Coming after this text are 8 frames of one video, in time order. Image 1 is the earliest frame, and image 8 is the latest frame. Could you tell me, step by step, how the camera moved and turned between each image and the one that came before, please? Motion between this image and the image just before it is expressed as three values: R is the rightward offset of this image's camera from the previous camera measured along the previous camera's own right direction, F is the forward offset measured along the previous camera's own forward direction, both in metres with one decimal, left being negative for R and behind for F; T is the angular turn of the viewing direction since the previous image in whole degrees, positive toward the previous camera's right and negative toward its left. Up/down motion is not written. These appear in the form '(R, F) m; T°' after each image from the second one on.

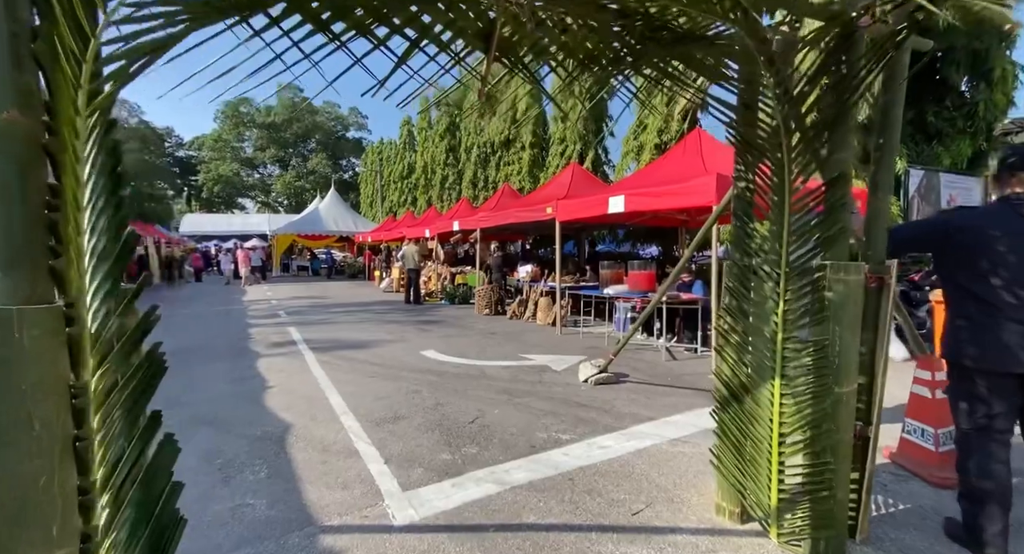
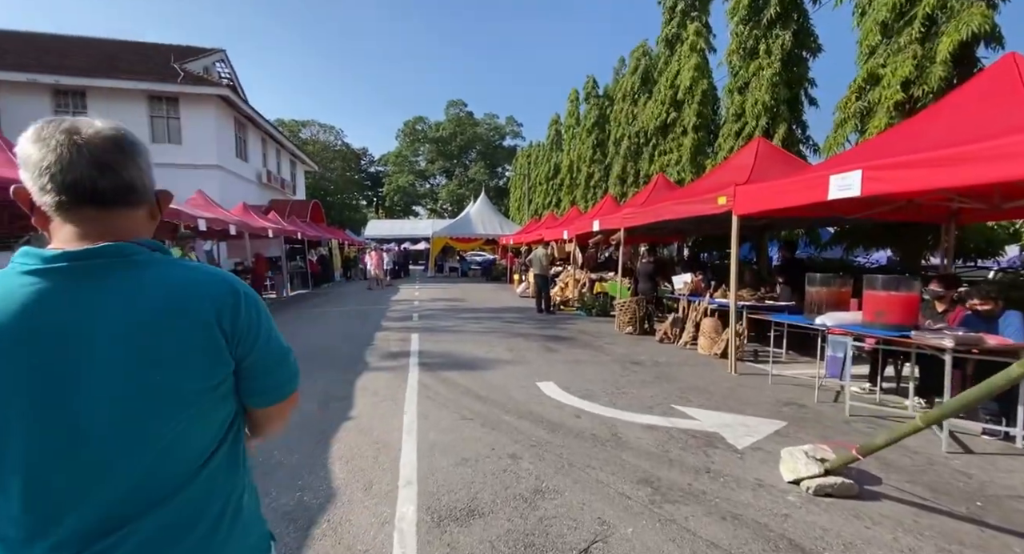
(0.0, +1.8) m; -19°
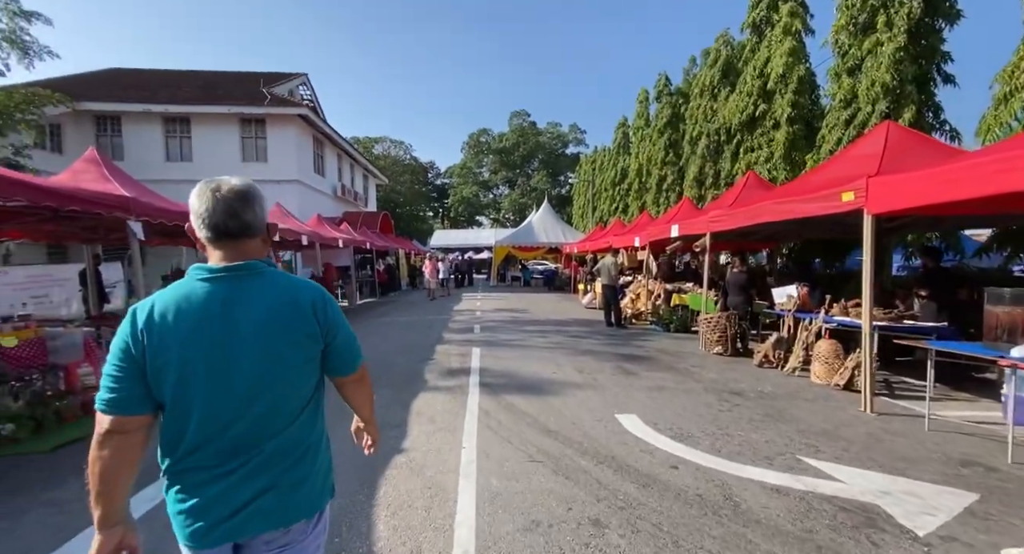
(-0.1, +0.8) m; -8°
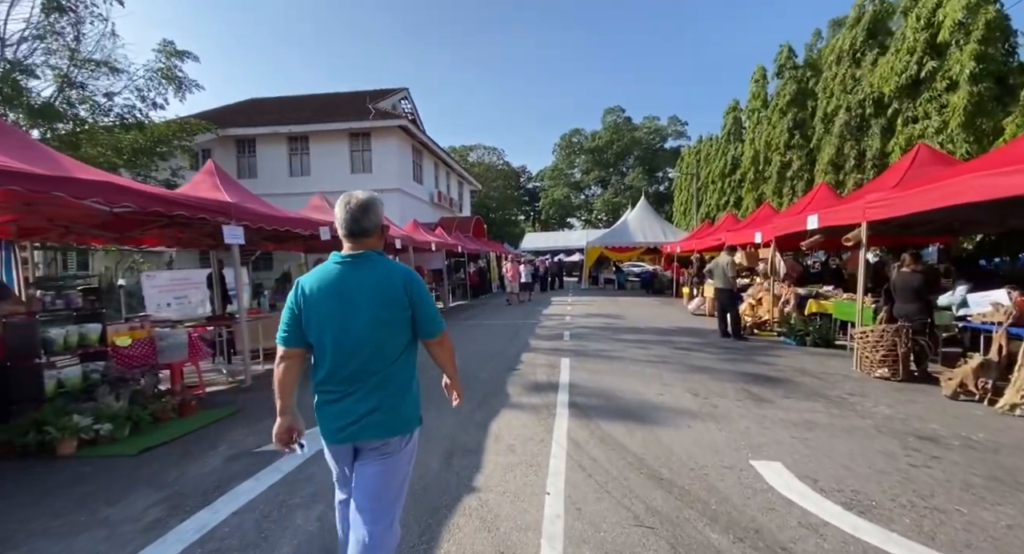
(0.0, +0.9) m; -12°
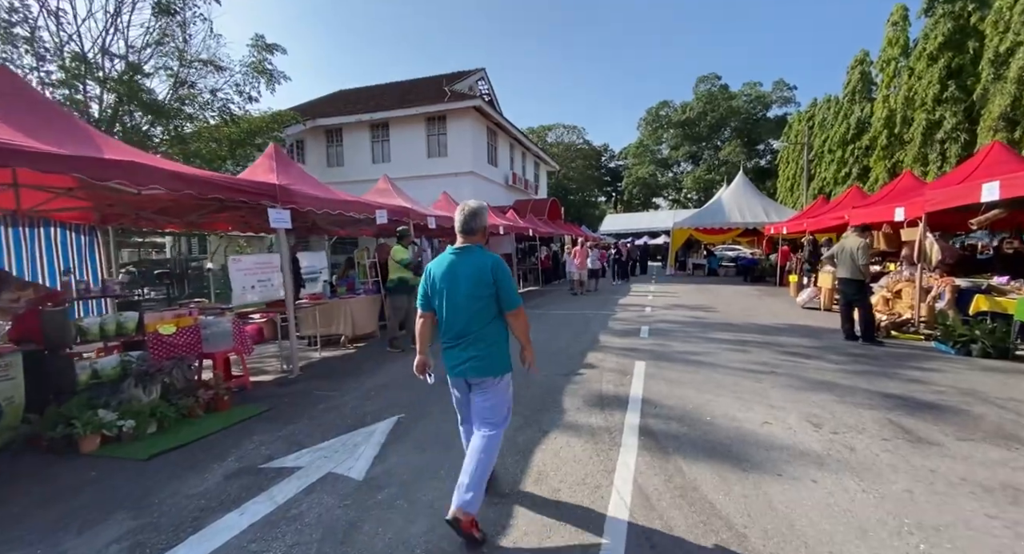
(+0.3, +1.1) m; -10°
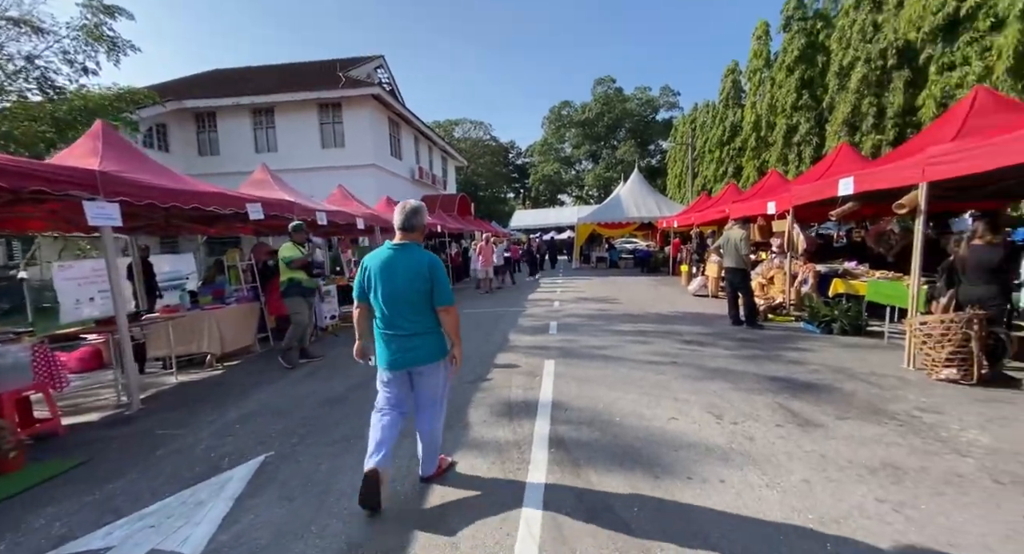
(+0.2, +0.5) m; +11°
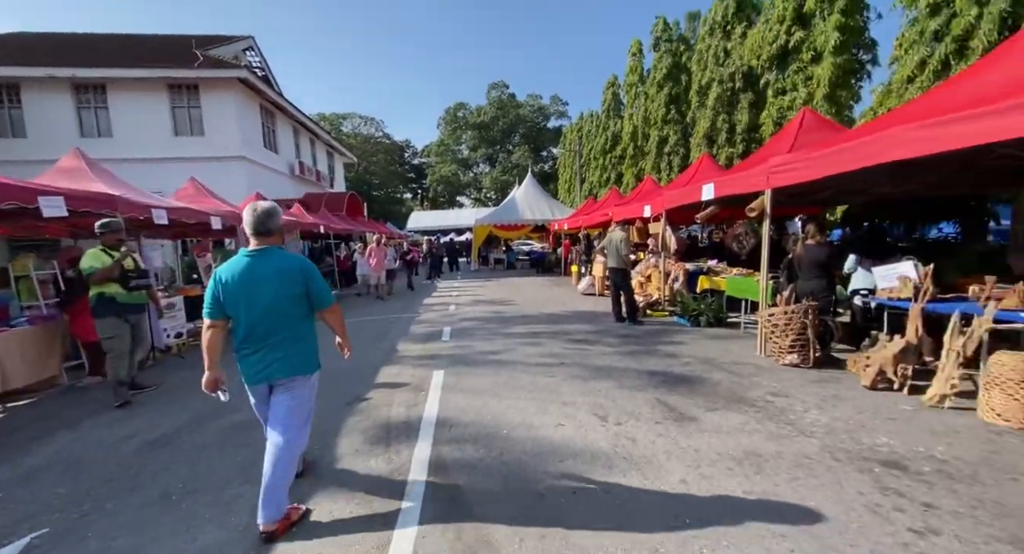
(+0.2, +0.3) m; +13°
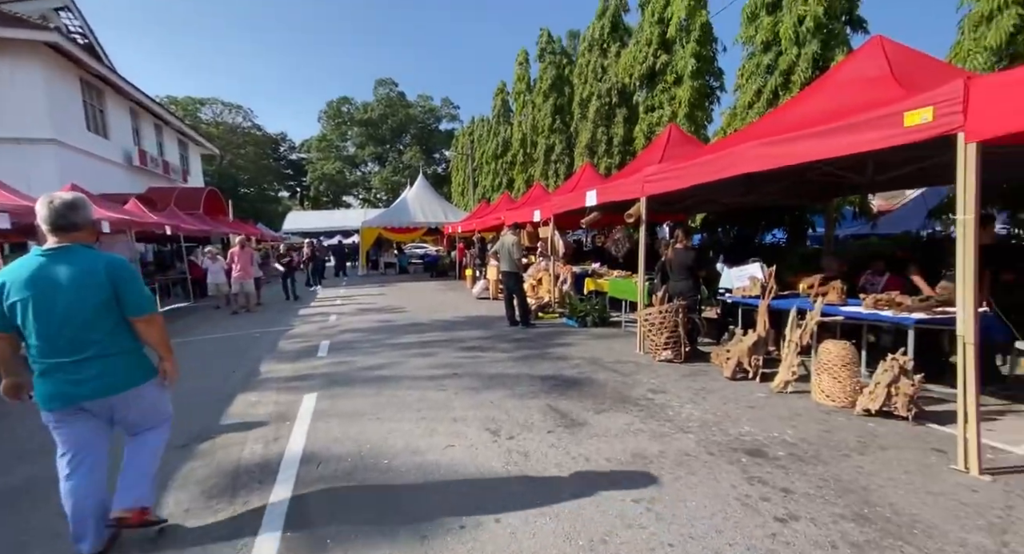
(+0.1, +0.3) m; +14°
